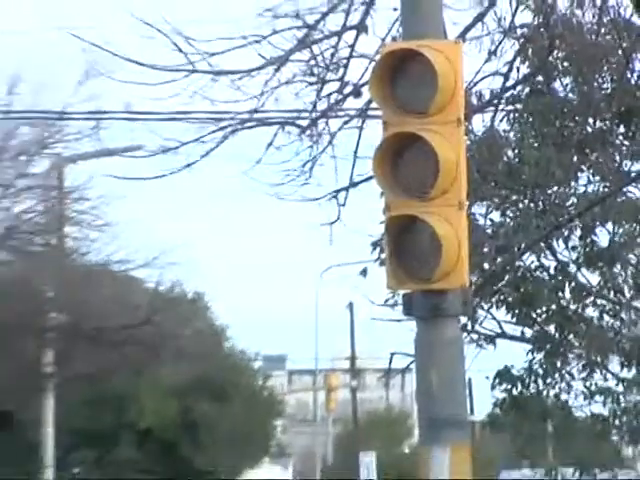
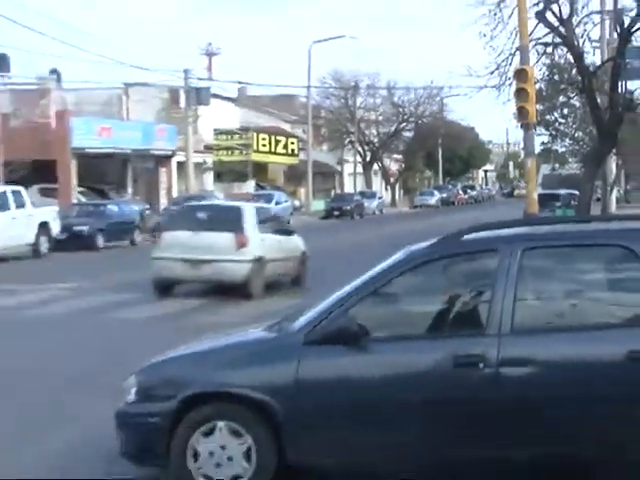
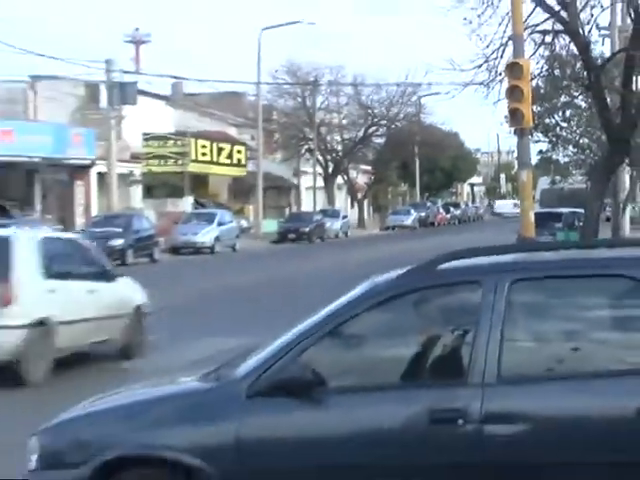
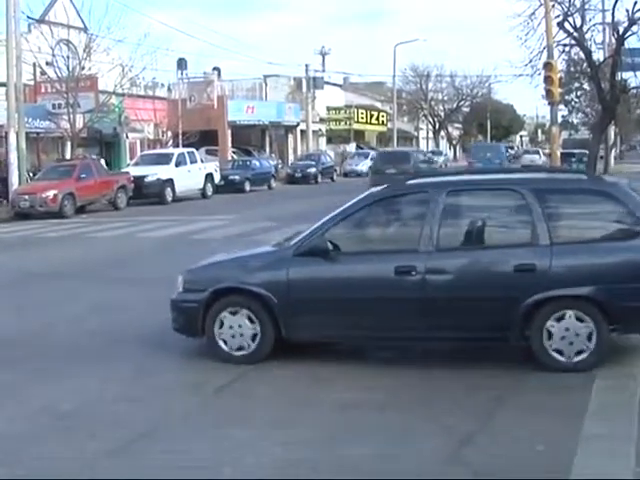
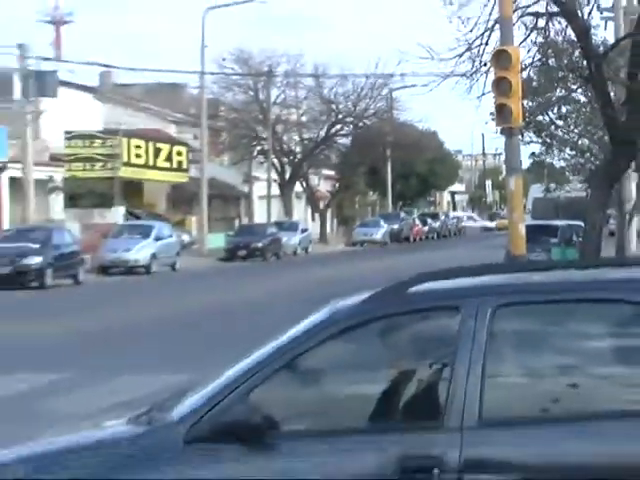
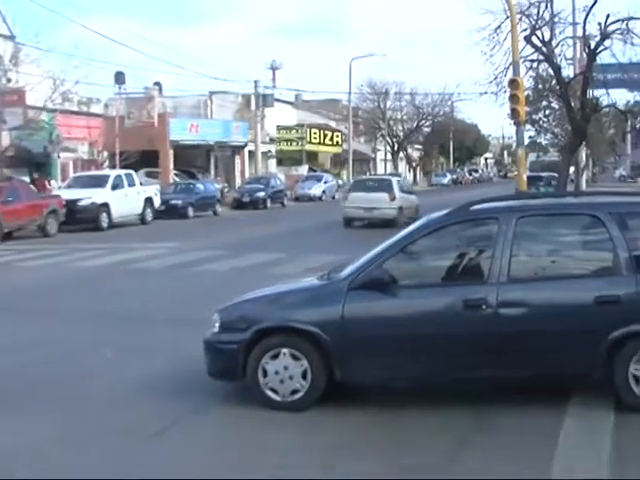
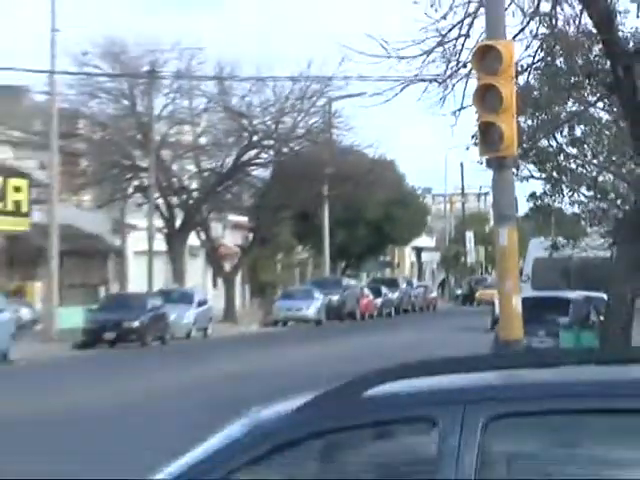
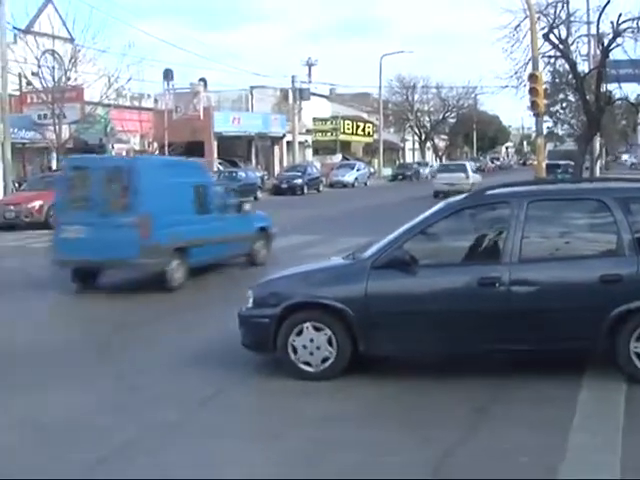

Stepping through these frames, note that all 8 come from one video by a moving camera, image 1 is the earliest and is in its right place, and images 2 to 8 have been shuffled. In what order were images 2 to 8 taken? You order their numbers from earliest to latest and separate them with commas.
7, 5, 3, 2, 6, 8, 4
